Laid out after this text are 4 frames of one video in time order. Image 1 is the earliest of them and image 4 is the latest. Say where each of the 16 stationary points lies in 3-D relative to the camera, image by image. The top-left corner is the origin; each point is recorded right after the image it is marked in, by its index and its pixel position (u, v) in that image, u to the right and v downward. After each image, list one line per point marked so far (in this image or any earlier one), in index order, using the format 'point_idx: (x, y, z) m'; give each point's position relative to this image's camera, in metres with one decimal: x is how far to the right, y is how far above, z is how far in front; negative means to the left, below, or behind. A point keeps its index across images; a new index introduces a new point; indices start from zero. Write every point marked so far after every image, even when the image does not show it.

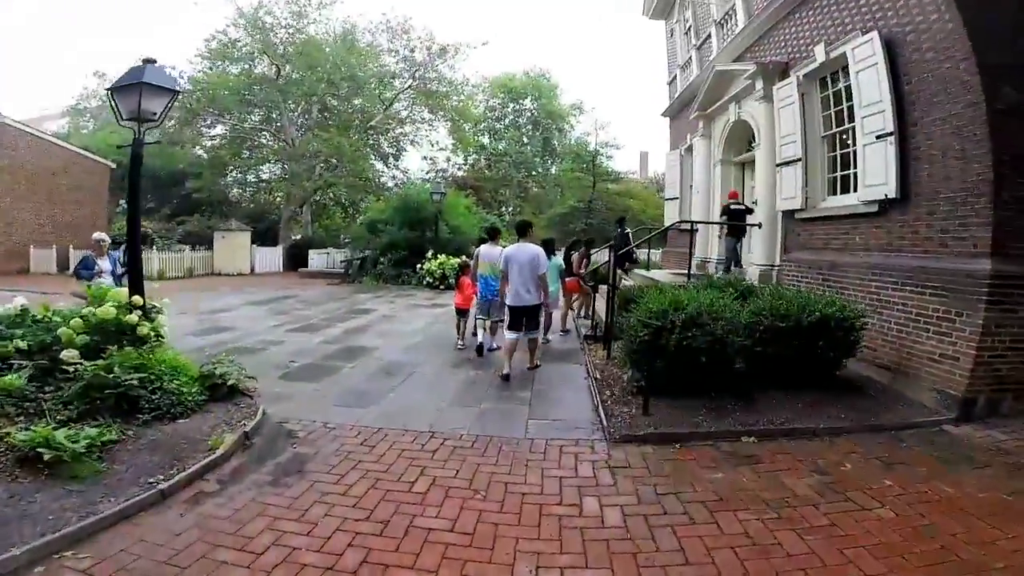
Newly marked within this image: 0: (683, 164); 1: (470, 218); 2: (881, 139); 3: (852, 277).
0: (+3.9, +3.0, +13.1) m
1: (-1.5, +2.4, +18.7) m
2: (+4.4, +1.8, +6.7) m
3: (+4.6, +0.2, +7.3) m
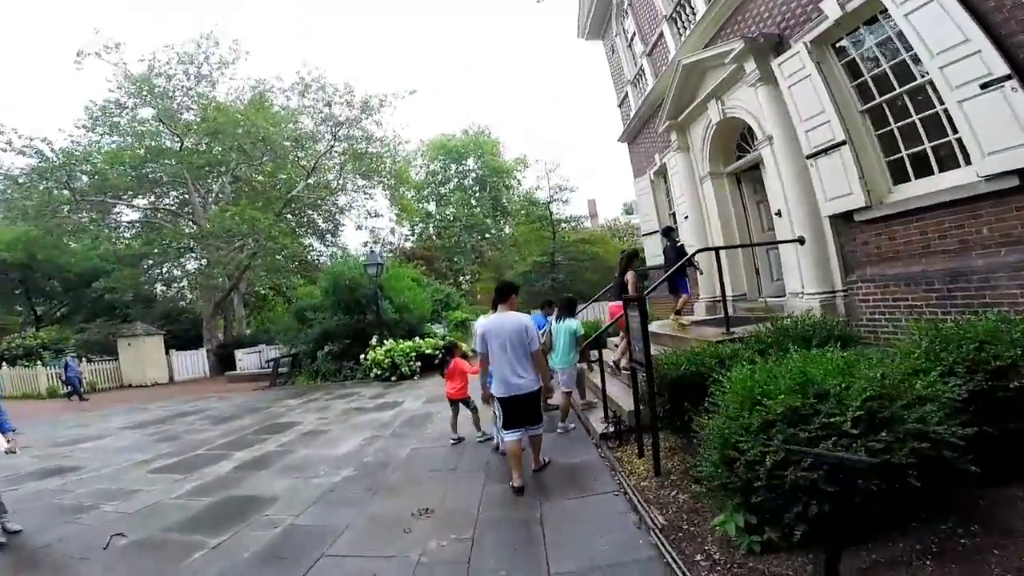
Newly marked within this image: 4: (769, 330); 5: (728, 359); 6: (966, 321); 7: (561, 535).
0: (+2.9, +2.0, +10.8) m
1: (-2.8, -0.1, +15.9) m
2: (+3.9, +1.6, +4.3) m
3: (+4.3, 0.0, +4.8) m
4: (+2.6, -0.4, +5.4) m
5: (+1.8, -0.6, +4.5) m
6: (+3.4, -0.2, +4.0) m
7: (+0.4, -1.8, +3.8) m
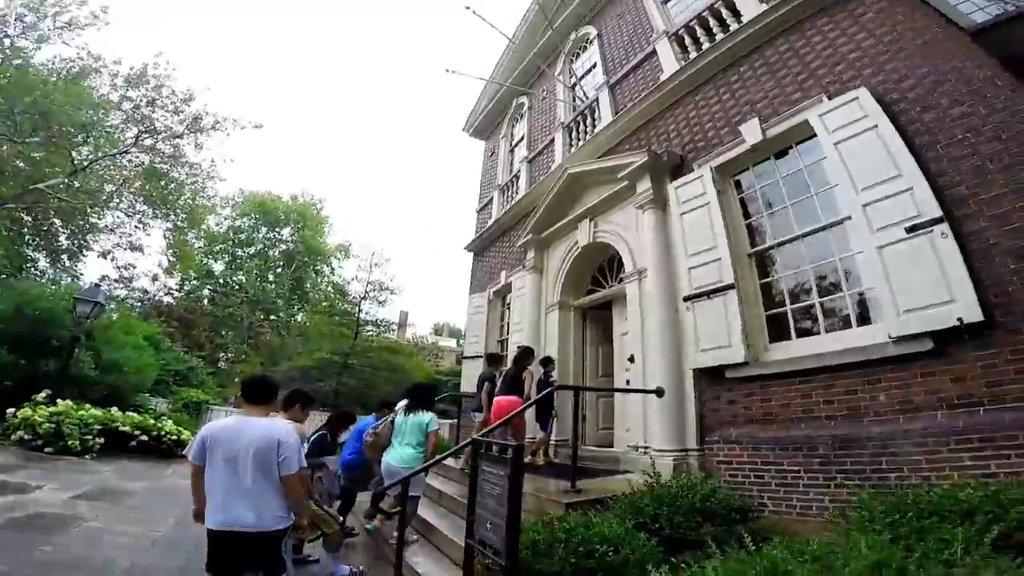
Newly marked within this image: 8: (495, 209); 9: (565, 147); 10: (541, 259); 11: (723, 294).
0: (-0.3, -0.5, +9.6) m
1: (-7.8, -1.8, +11.6) m
2: (+3.1, +0.4, +4.1) m
3: (+2.9, -1.3, +4.0) m
4: (+1.1, -1.3, +4.0) m
5: (+0.7, -1.0, +2.8) m
6: (+2.4, -1.1, +3.0) m
7: (-0.6, -1.4, +1.3) m
8: (-0.3, +1.3, +9.8) m
9: (+0.8, +2.0, +7.7) m
10: (+0.5, +0.4, +8.4) m
11: (+2.2, 0.0, +5.6) m
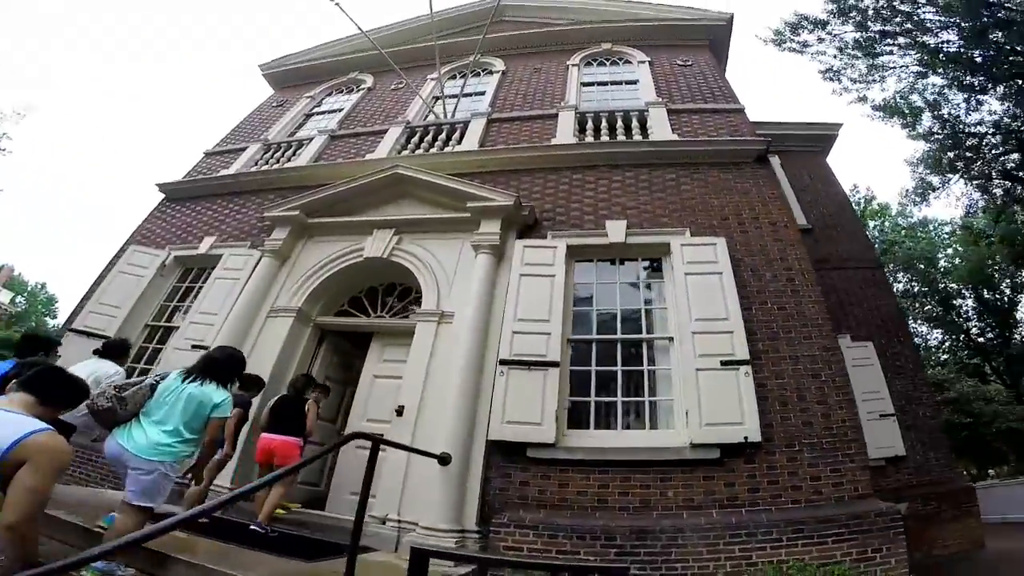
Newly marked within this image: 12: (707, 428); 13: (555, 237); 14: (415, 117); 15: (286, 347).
0: (-4.3, -0.2, +6.6) m
1: (-11.1, +1.6, +3.0) m
2: (+2.0, -0.7, +5.0) m
3: (+1.5, -2.2, +4.4) m
4: (+0.3, -1.5, +3.2) m
5: (+0.9, -1.0, +2.2) m
6: (+1.9, -1.8, +3.3) m
7: (+0.9, -0.9, +0.2) m
8: (-3.9, +1.4, +7.3) m
9: (-1.5, +1.7, +6.6) m
10: (-2.6, +0.3, +6.5) m
11: (+0.3, -0.7, +5.4) m
12: (+1.7, -1.2, +4.8) m
13: (+0.4, +0.5, +5.9) m
14: (-1.4, +2.1, +6.9) m
15: (-2.3, -0.7, +5.9) m
